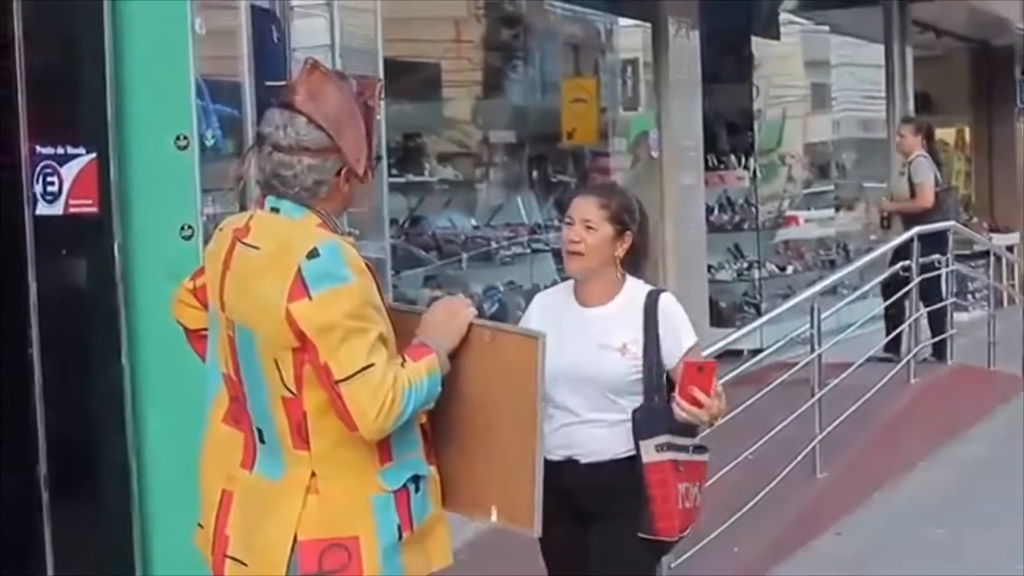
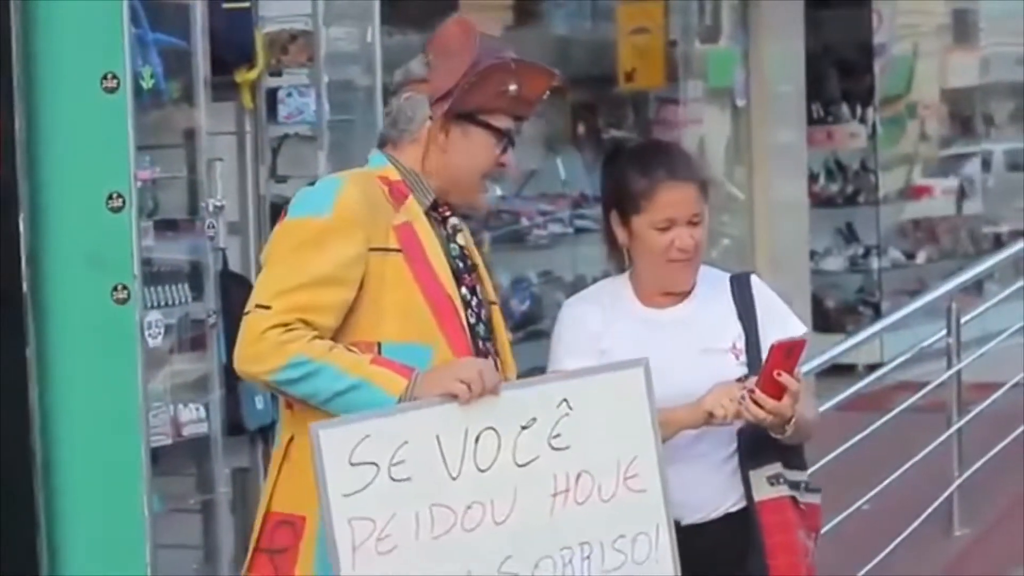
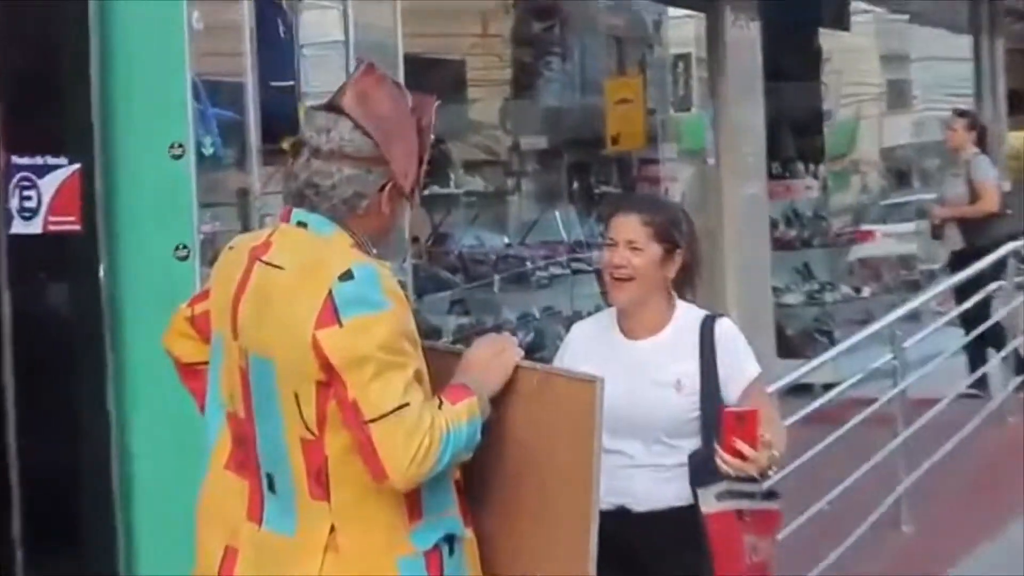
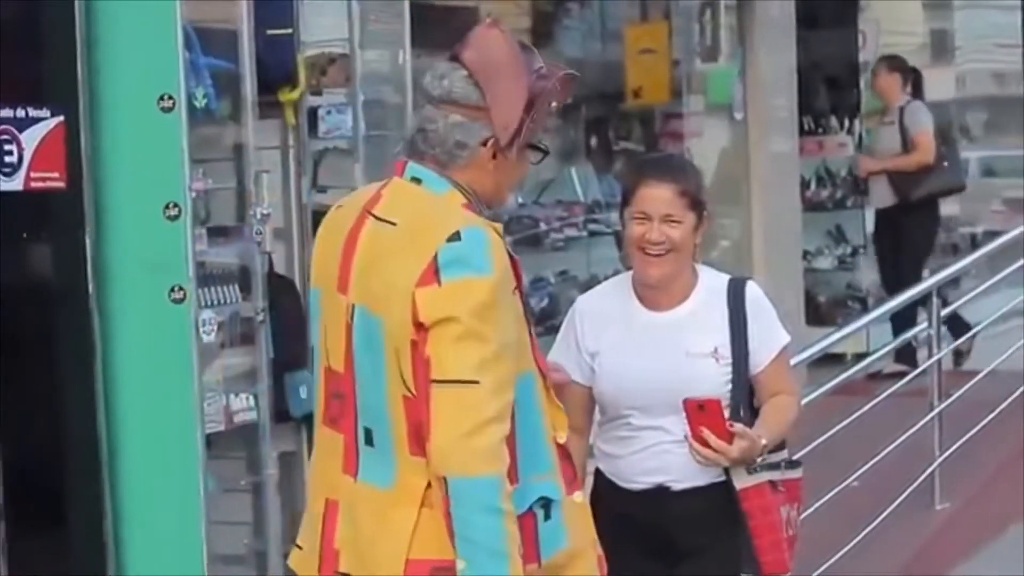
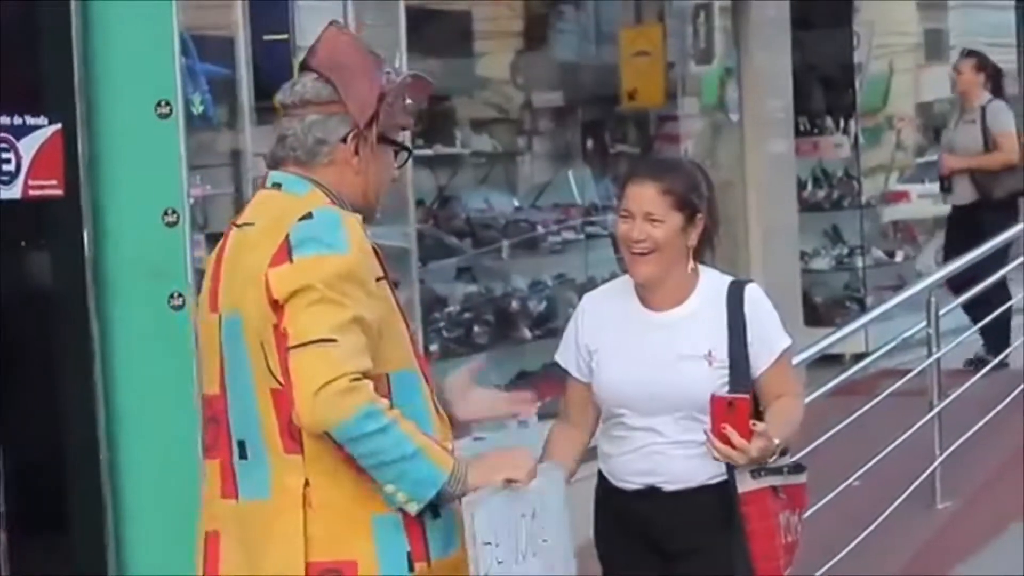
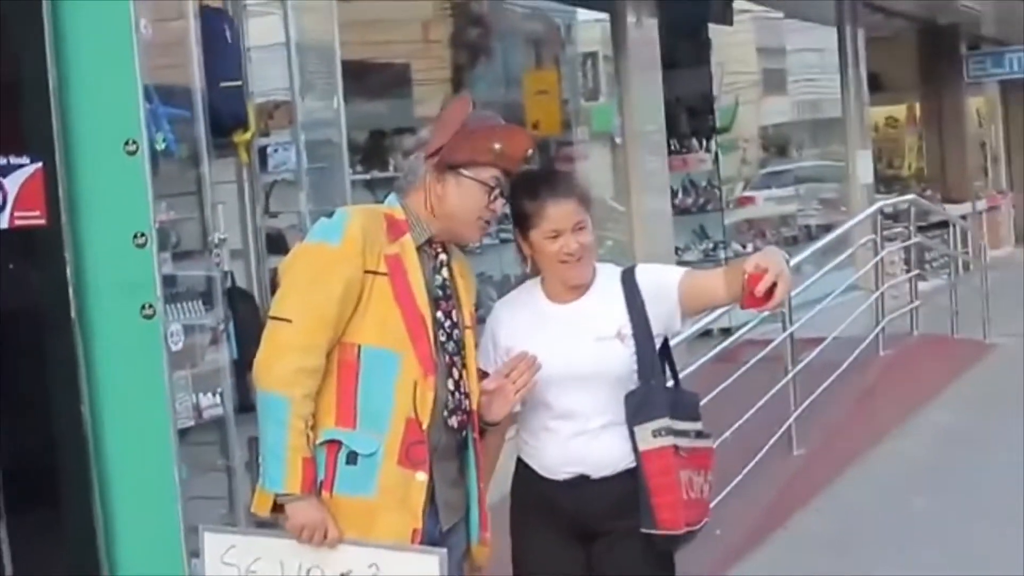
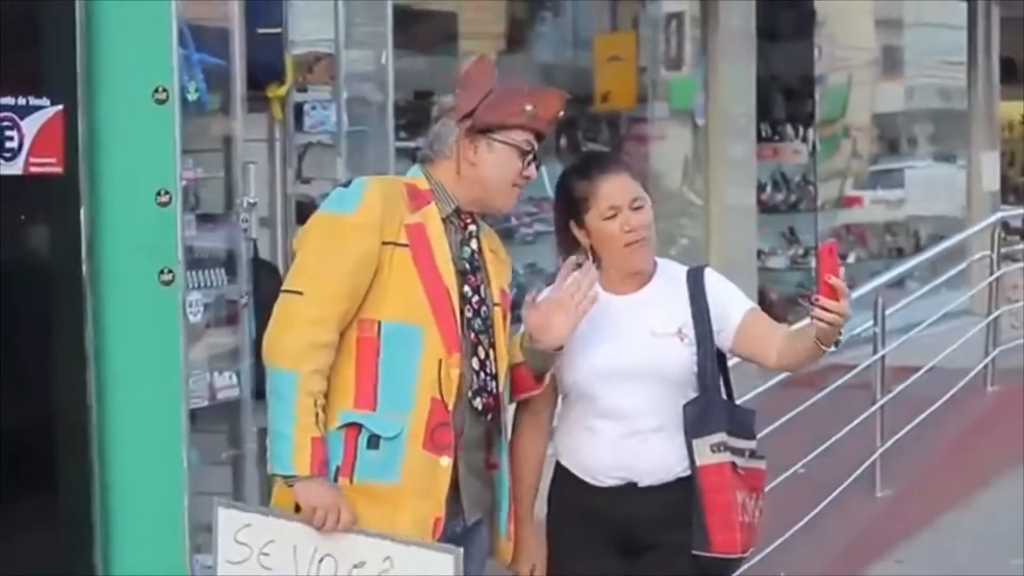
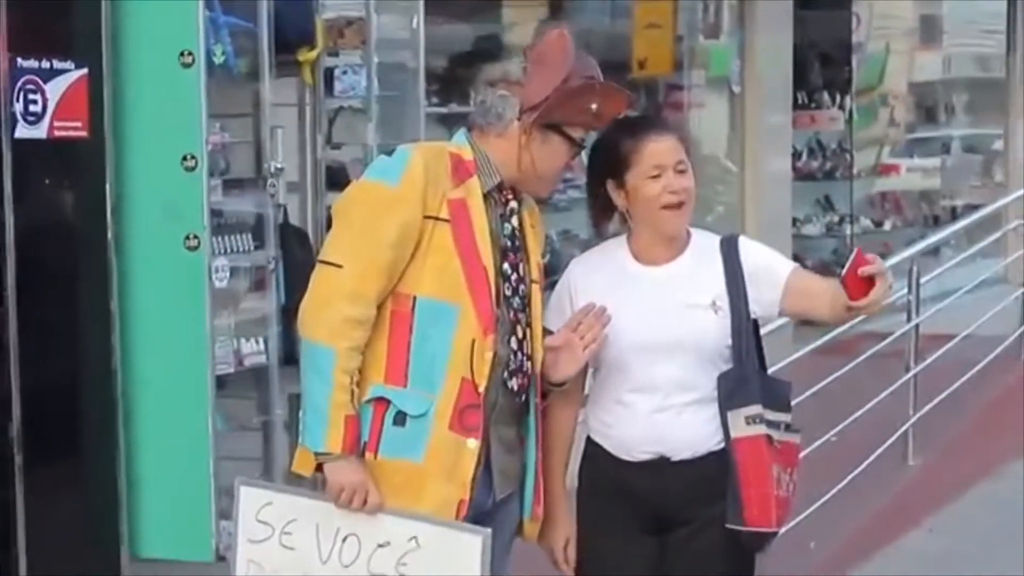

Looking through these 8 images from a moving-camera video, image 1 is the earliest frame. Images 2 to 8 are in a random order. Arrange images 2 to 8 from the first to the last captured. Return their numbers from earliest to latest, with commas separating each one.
3, 5, 4, 2, 7, 8, 6
